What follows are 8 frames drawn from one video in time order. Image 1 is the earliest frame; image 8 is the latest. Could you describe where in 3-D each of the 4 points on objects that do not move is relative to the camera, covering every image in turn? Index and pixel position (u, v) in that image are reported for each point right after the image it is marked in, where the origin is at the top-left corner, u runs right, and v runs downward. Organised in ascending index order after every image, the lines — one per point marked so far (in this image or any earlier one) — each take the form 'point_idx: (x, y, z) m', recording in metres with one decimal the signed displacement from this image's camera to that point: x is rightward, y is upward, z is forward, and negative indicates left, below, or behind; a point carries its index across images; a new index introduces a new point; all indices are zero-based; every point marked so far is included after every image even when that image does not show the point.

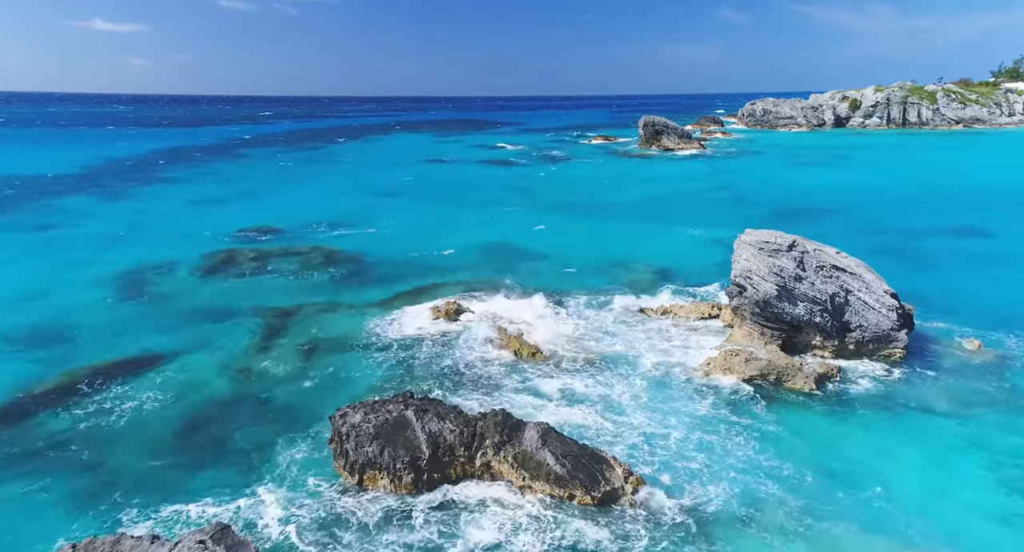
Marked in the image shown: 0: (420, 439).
0: (-2.2, -3.9, +14.0) m
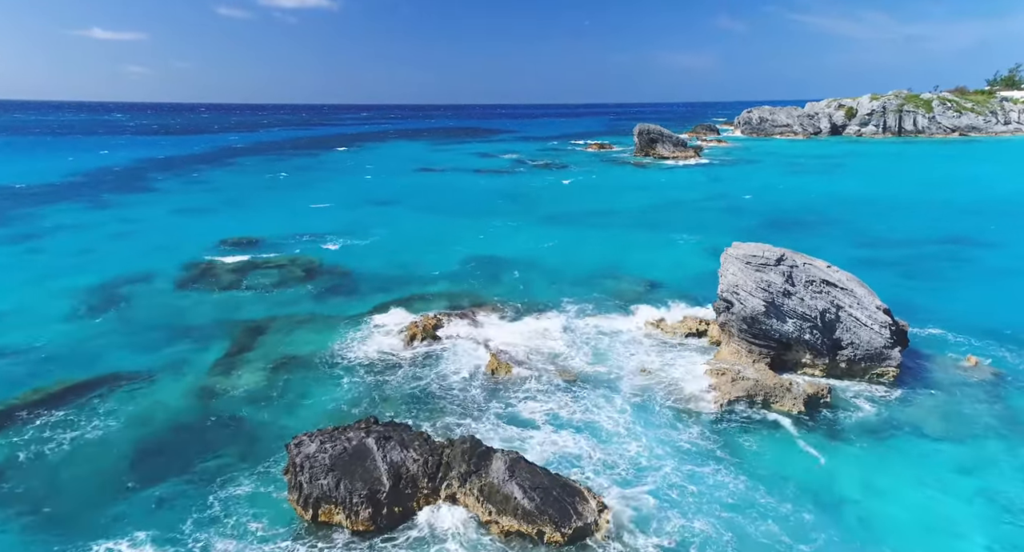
0: (-2.9, -4.3, +13.1) m
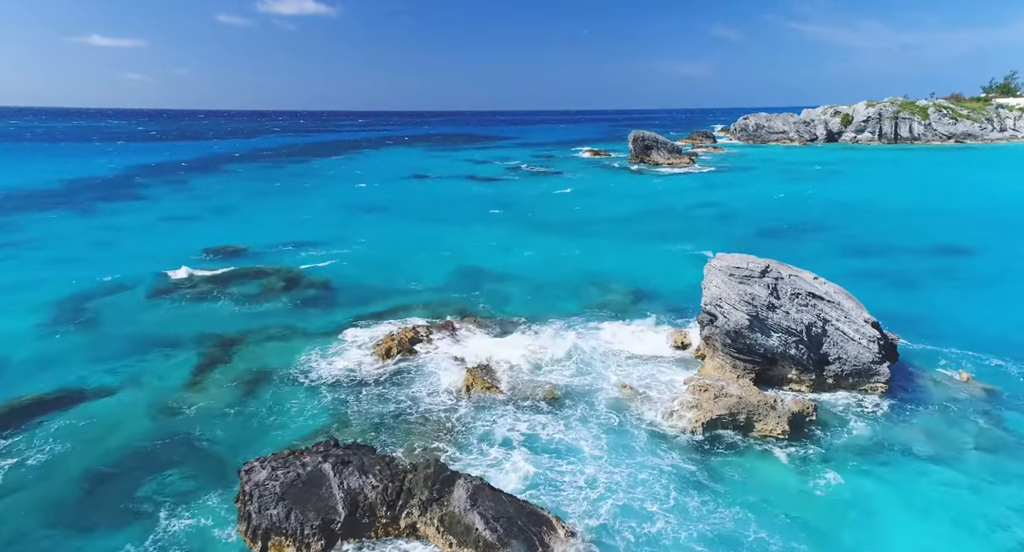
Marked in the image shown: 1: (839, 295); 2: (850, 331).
0: (-3.7, -4.6, +12.4) m
1: (+11.0, -0.6, +20.0) m
2: (+10.9, -1.8, +19.2) m
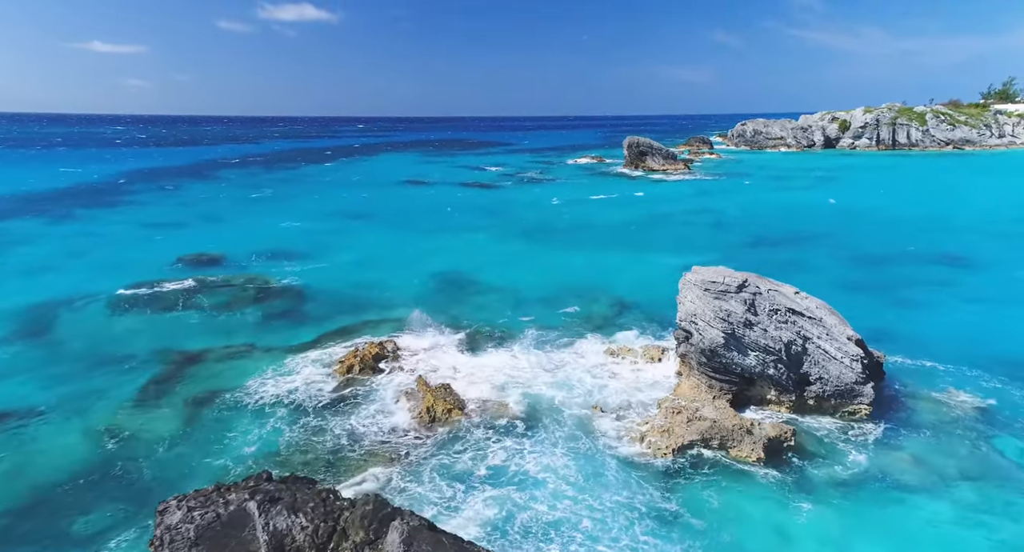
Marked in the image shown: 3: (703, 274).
0: (-4.9, -5.0, +11.3) m
1: (+9.9, -1.1, +18.9) m
2: (+9.8, -2.2, +18.2) m
3: (+6.1, 0.0, +19.1) m
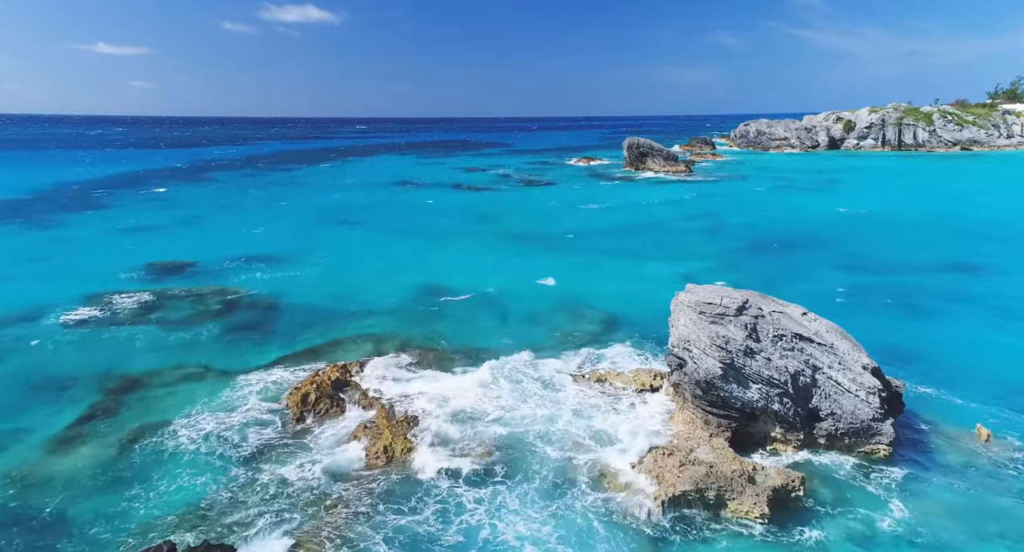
0: (-5.8, -5.6, +9.1) m
1: (+9.0, -1.7, +16.7) m
2: (+8.9, -2.8, +15.9) m
3: (+5.3, -0.5, +16.8) m
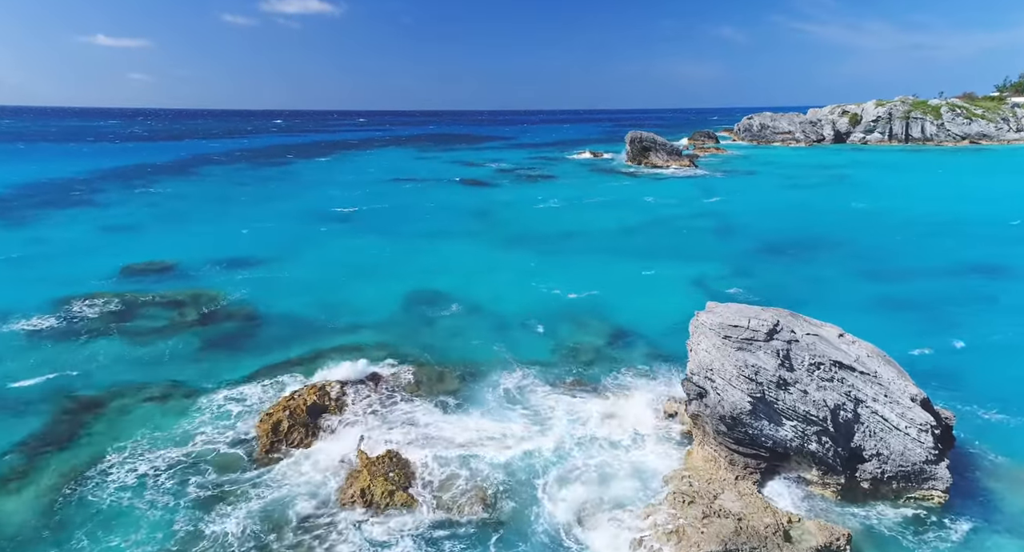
0: (-5.9, -6.1, +7.0) m
1: (+8.9, -2.1, +14.5) m
2: (+8.8, -3.3, +13.8) m
3: (+5.2, -1.0, +14.7) m
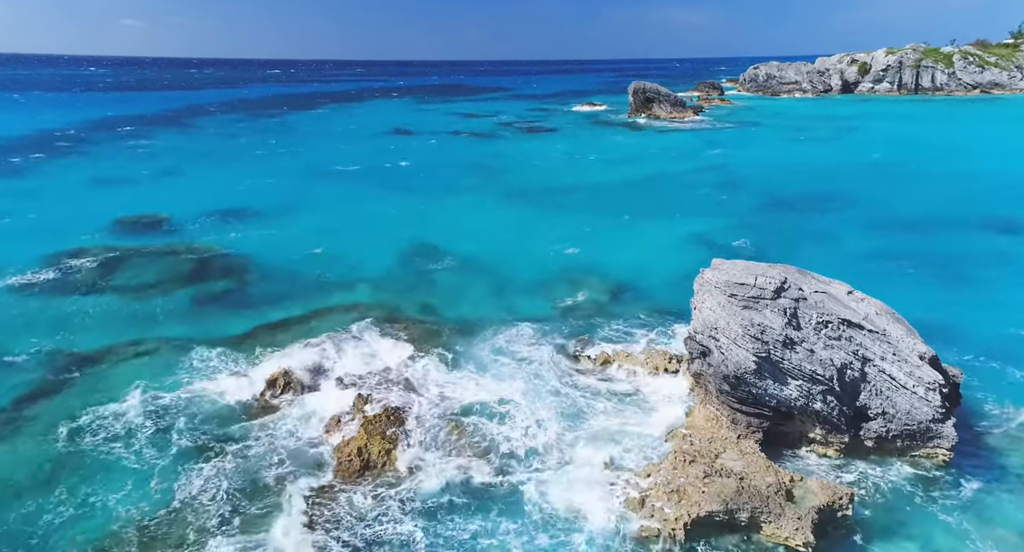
0: (-5.9, -5.6, +6.9) m
1: (+8.9, -1.0, +14.1) m
2: (+8.8, -2.3, +13.5) m
3: (+5.2, +0.1, +14.2) m
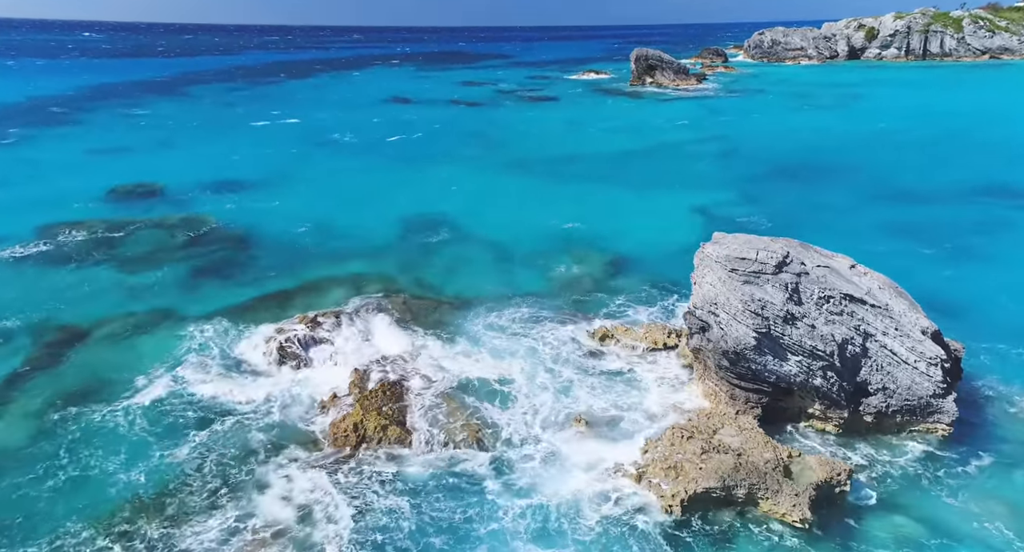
0: (-5.9, -5.4, +7.0) m
1: (+8.8, -0.4, +13.9) m
2: (+8.7, -1.7, +13.3) m
3: (+5.1, +0.7, +13.9) m
